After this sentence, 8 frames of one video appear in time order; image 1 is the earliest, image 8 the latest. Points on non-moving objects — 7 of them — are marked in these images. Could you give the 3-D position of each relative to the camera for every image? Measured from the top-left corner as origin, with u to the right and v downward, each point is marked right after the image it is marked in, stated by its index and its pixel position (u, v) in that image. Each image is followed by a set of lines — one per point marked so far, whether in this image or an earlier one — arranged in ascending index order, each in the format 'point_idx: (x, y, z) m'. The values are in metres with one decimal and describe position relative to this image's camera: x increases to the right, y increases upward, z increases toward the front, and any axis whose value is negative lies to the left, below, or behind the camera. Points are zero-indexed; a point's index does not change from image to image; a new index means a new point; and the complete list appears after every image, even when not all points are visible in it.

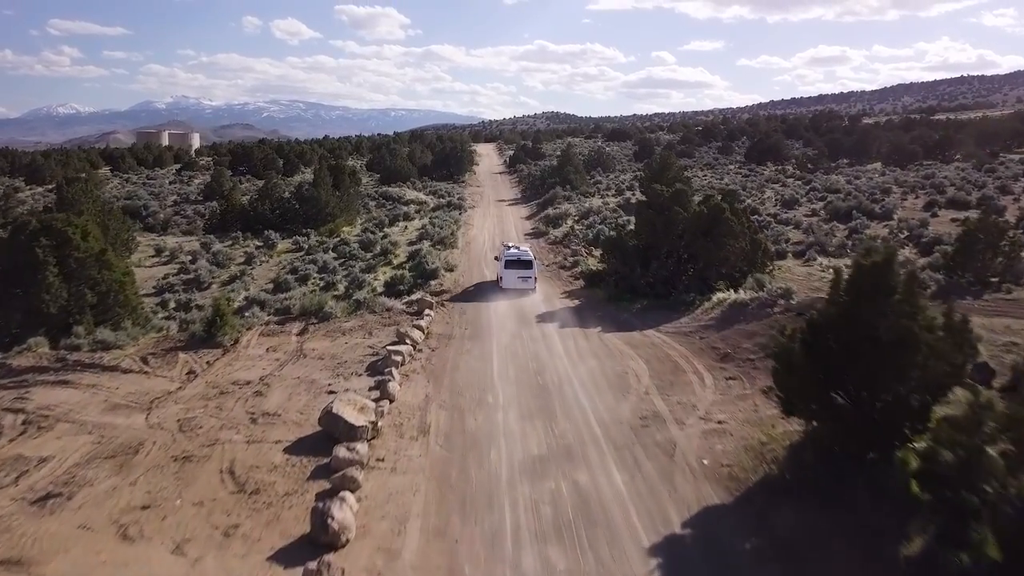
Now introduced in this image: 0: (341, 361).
0: (-3.5, -1.5, +16.7) m
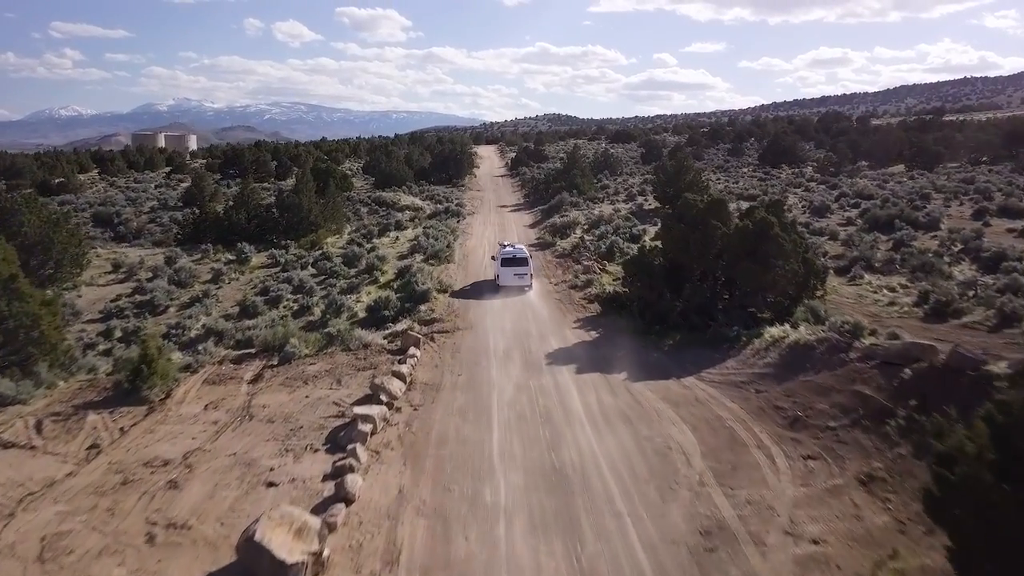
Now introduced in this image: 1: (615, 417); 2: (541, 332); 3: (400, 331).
0: (-3.4, -2.2, +12.9) m
1: (+1.7, -2.1, +13.2) m
2: (+0.7, -1.1, +19.7) m
3: (-2.6, -1.0, +19.3) m
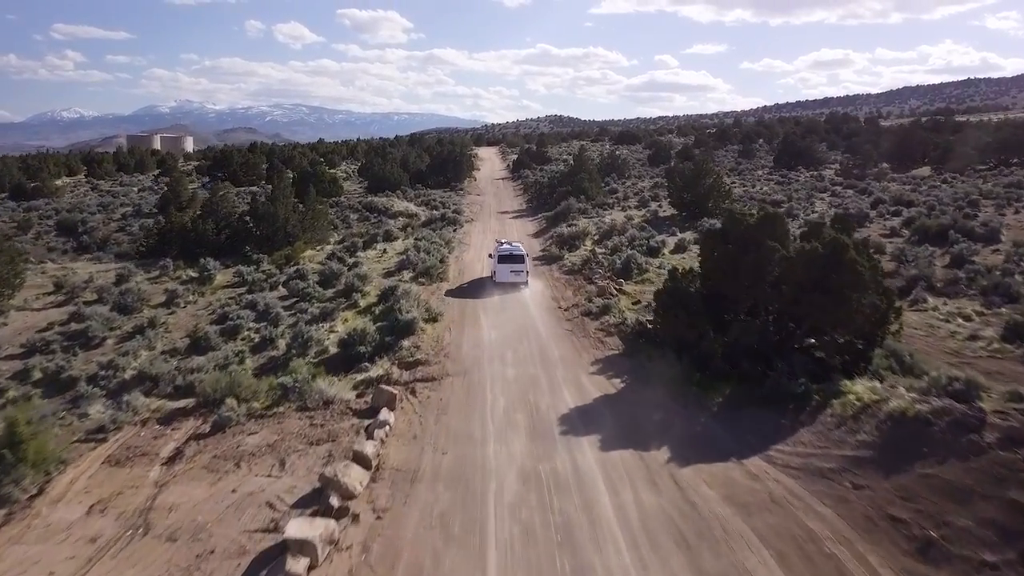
0: (-3.4, -2.9, +9.0) m
1: (+1.7, -2.8, +9.2) m
2: (+0.7, -1.8, +15.7) m
3: (-2.6, -1.7, +15.4) m
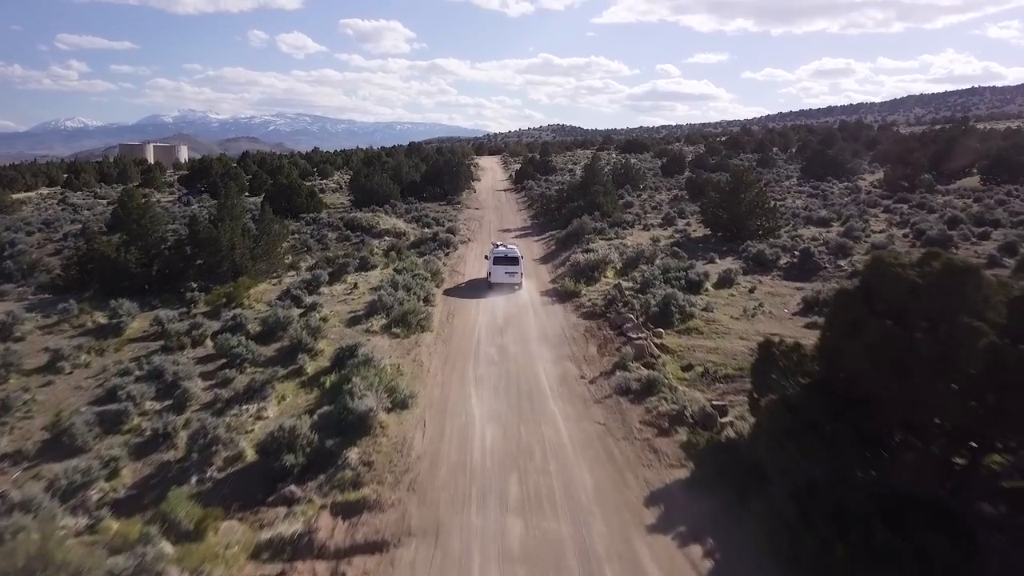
0: (-3.3, -4.0, +2.6) m
1: (+1.7, -3.9, +2.8) m
2: (+0.8, -2.9, +9.3) m
3: (-2.5, -2.9, +9.0) m
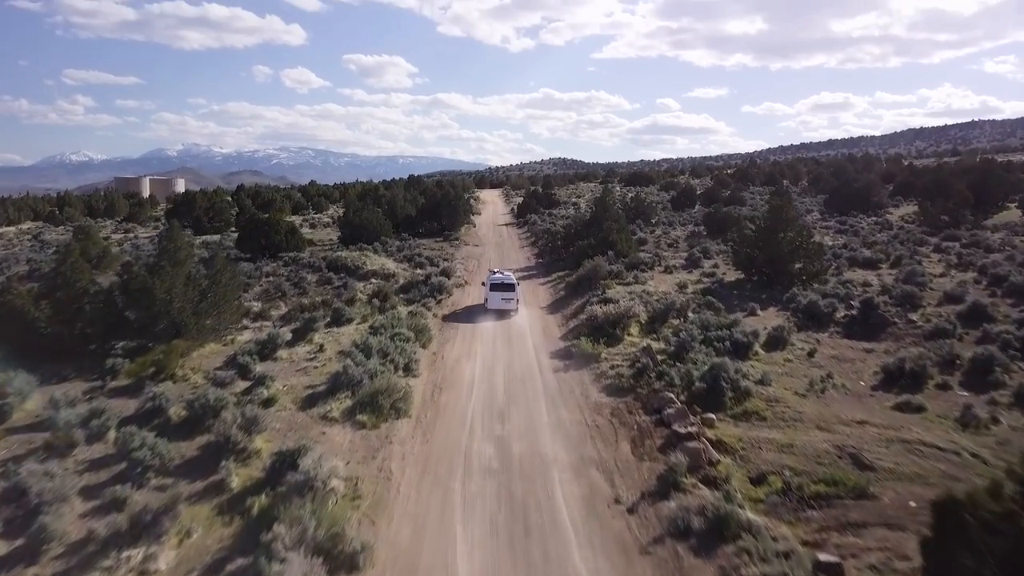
0: (-3.3, -4.6, -2.3) m
1: (+1.8, -4.5, -2.1) m
2: (+0.9, -3.9, +4.5) m
3: (-2.5, -3.8, +4.1) m
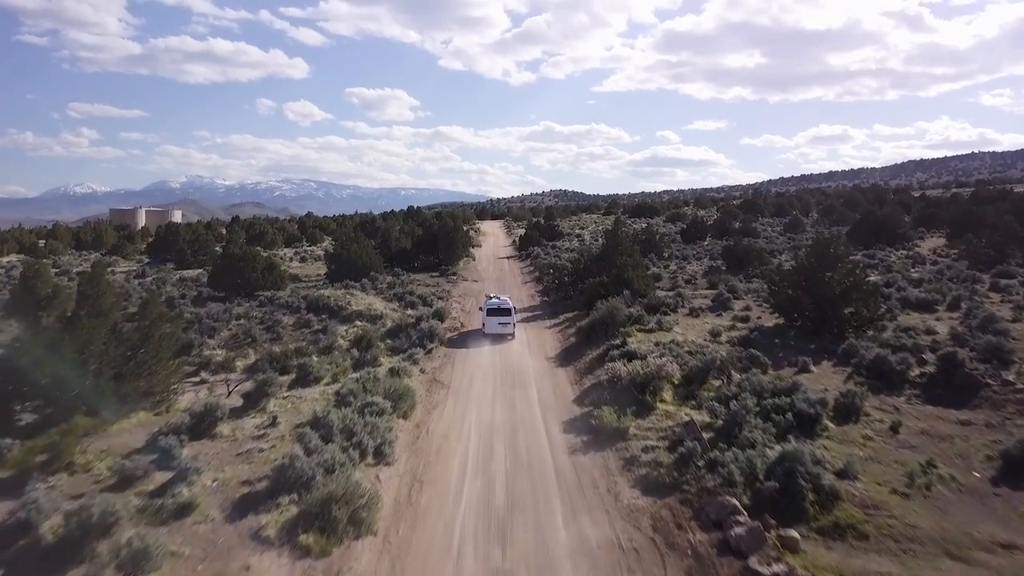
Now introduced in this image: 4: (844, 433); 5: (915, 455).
0: (-3.3, -4.9, -6.7) m
1: (+1.8, -4.8, -6.4) m
2: (+0.9, -4.4, +0.2) m
3: (-2.4, -4.3, -0.2) m
4: (+6.3, -2.7, +15.6) m
5: (+7.1, -2.9, +14.5) m
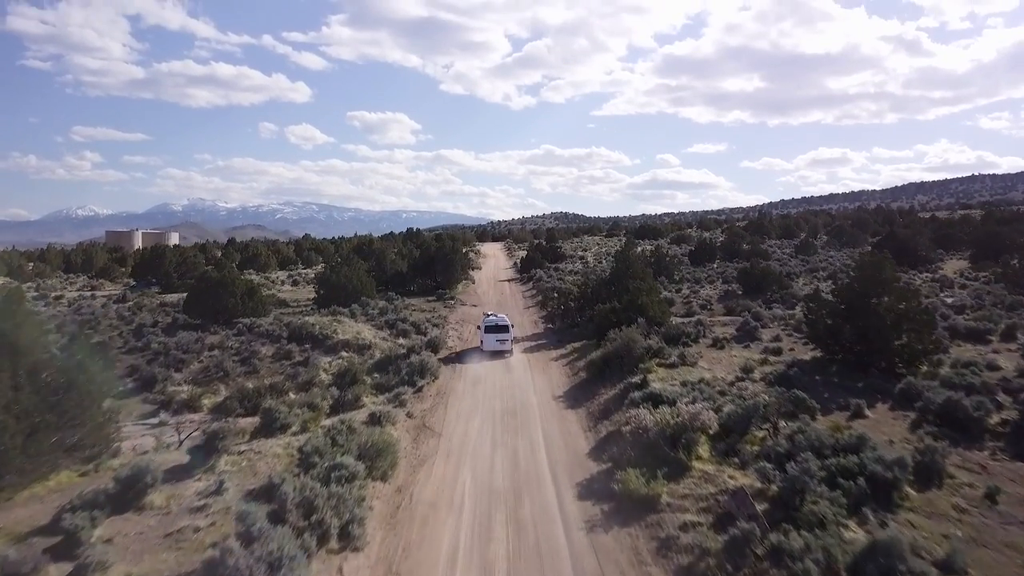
0: (-3.2, -4.8, -9.8) m
1: (+1.8, -4.7, -9.6) m
2: (+0.9, -4.5, -3.0) m
3: (-2.4, -4.4, -3.3) m
4: (+6.3, -3.2, +12.5) m
5: (+7.2, -3.4, +11.4) m
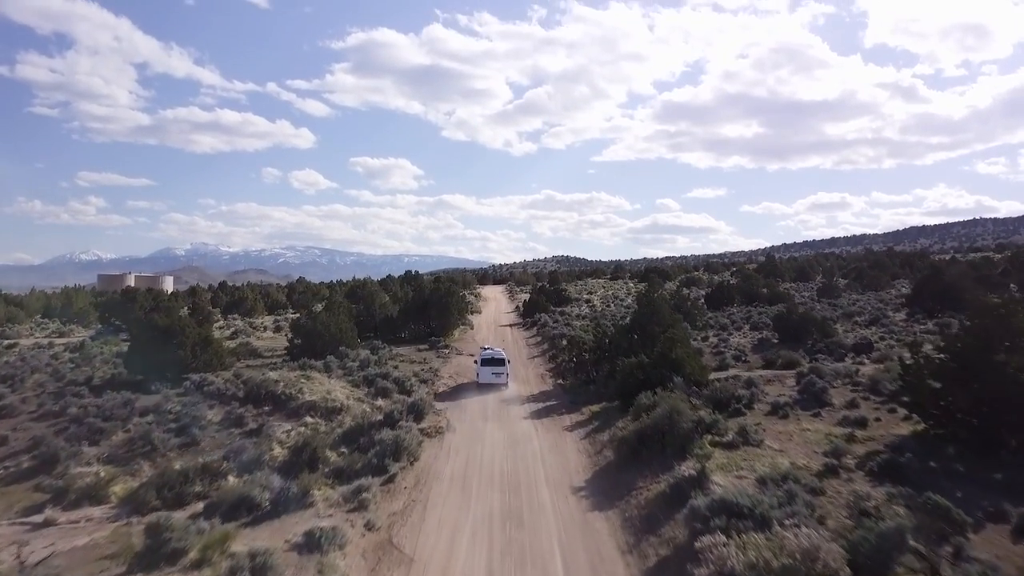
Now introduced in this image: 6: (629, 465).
0: (-3.2, -4.2, -15.5) m
1: (+1.9, -4.1, -15.2) m
2: (+1.0, -4.2, -8.6) m
3: (-2.3, -4.1, -9.0) m
4: (+6.4, -3.8, +6.9) m
5: (+7.2, -3.9, +5.8) m
6: (+2.3, -3.5, +16.4) m
